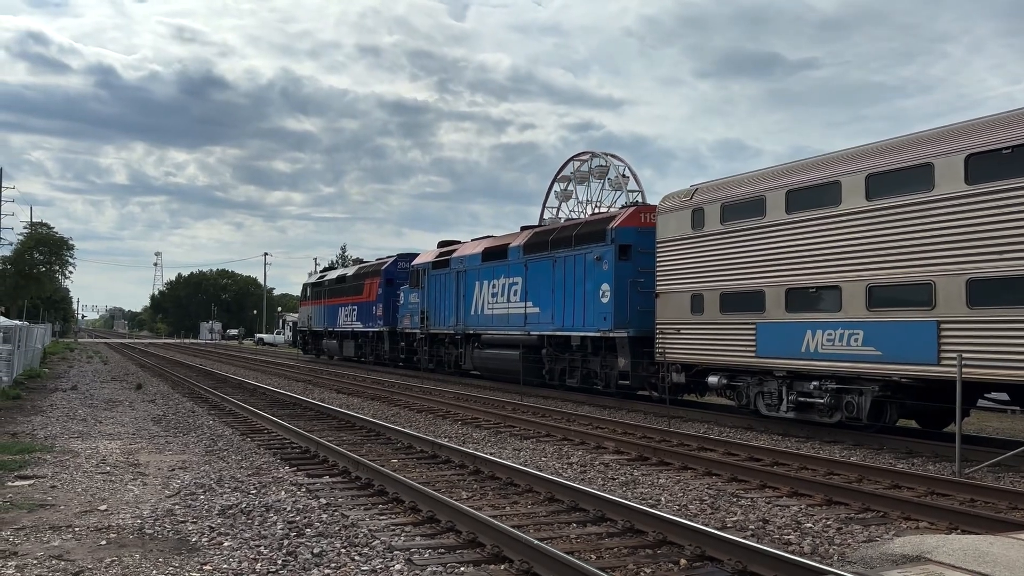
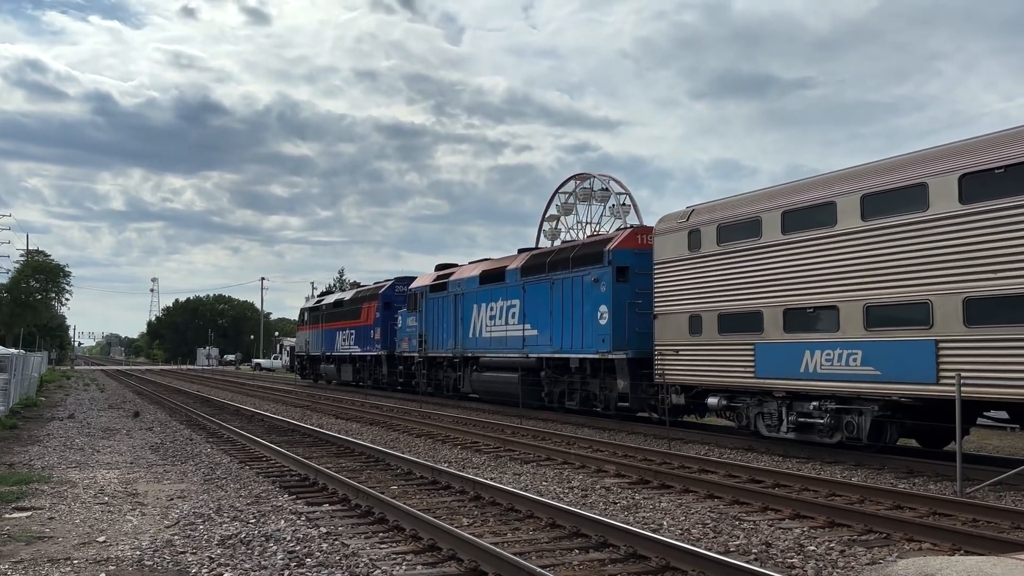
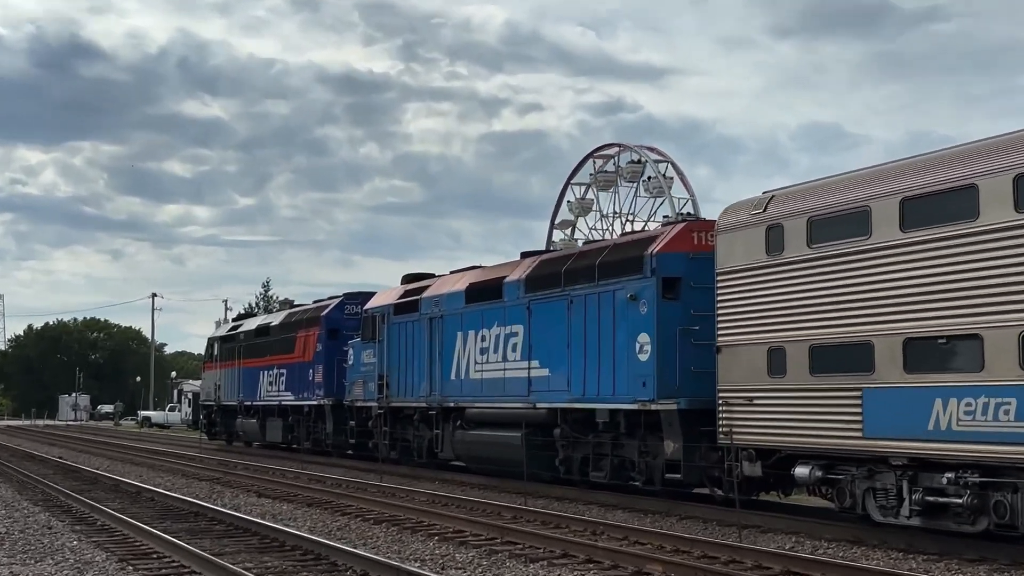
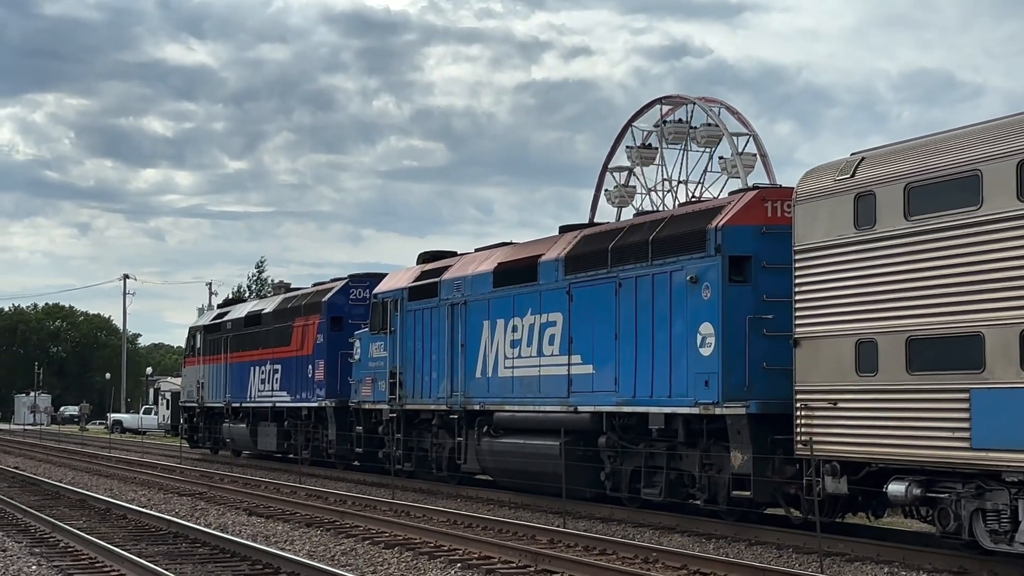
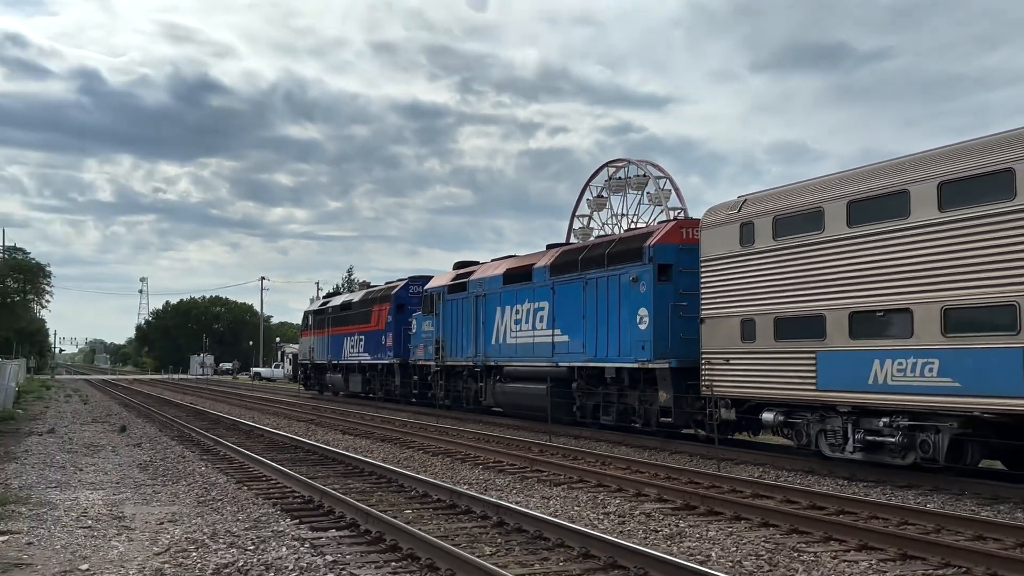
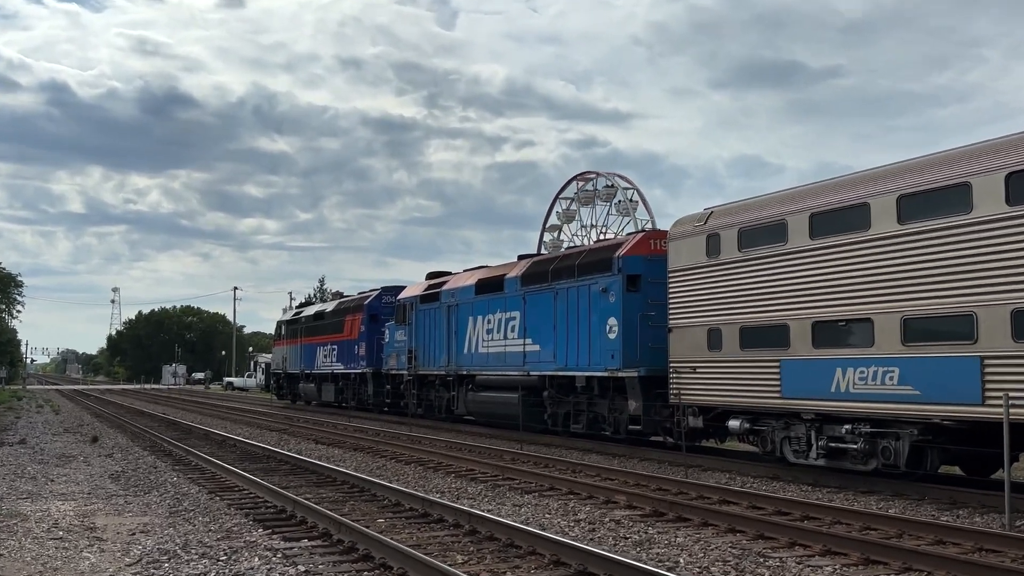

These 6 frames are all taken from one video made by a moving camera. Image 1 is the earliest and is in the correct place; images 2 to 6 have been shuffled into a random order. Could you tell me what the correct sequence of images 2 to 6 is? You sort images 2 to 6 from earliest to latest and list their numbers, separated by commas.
2, 6, 3, 4, 5
